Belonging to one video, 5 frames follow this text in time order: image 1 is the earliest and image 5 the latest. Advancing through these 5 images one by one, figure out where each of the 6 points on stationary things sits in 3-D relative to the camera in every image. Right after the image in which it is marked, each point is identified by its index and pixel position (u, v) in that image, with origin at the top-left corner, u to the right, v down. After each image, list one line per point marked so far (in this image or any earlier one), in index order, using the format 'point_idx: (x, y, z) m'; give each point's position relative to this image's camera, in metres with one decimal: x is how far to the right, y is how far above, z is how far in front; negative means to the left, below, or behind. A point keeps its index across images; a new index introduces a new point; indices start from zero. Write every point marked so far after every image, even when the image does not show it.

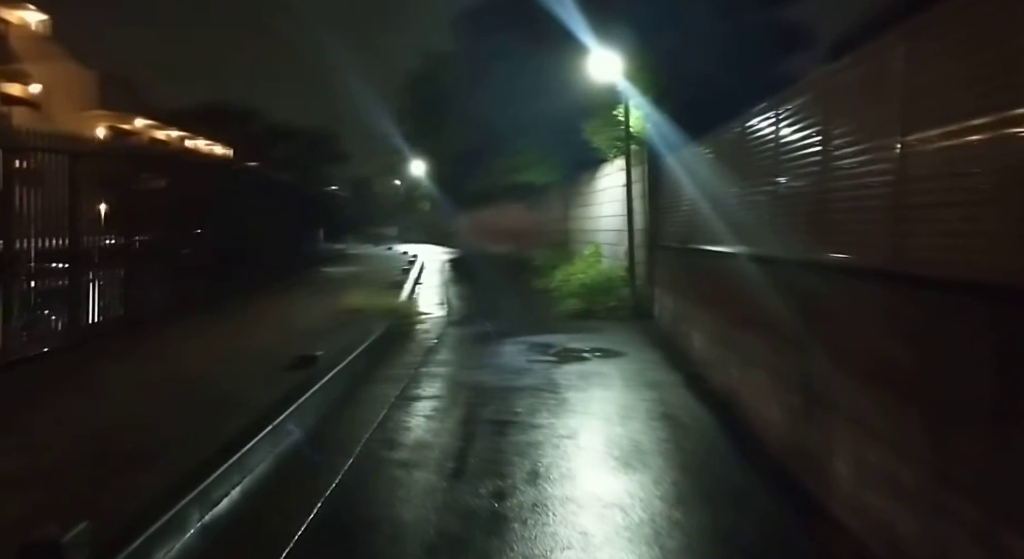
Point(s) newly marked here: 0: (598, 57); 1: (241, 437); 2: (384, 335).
0: (+2.1, +5.4, +16.2) m
1: (-2.4, -1.4, +6.0) m
2: (-2.6, -1.2, +13.4) m
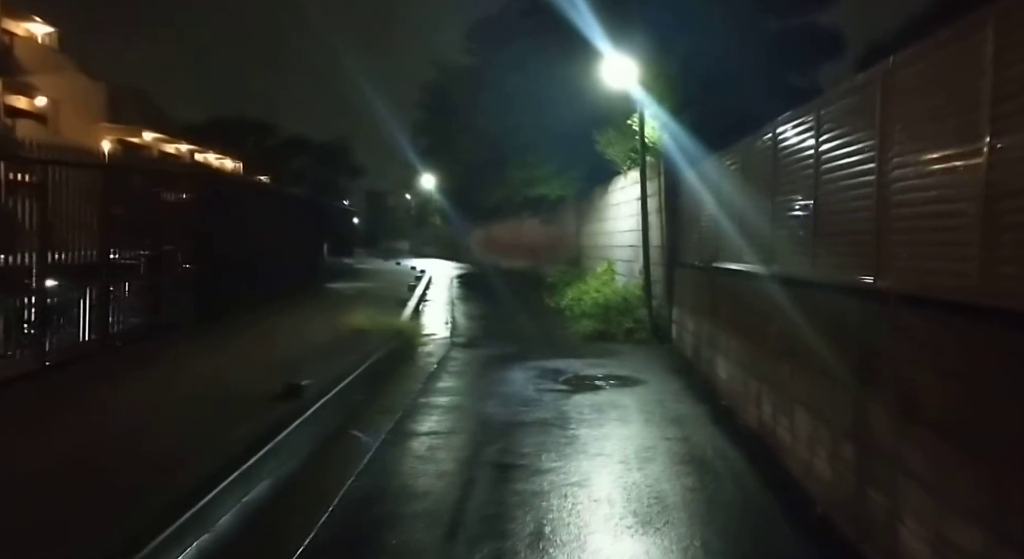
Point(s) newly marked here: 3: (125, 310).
0: (+2.3, +5.0, +15.6) m
1: (-2.3, -1.5, +5.3) m
2: (-2.5, -1.5, +12.8) m
3: (-7.3, -0.5, +13.7) m
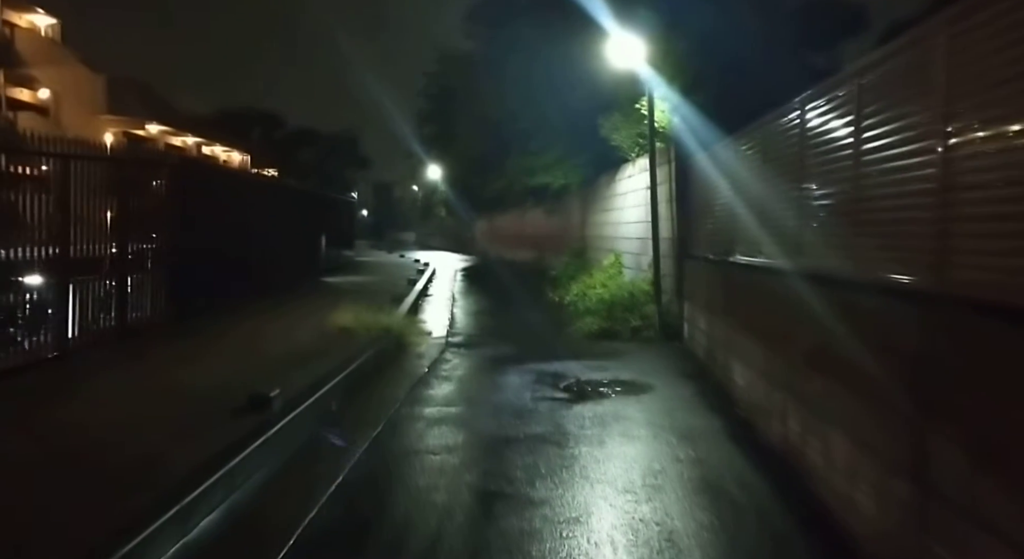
0: (+2.4, +5.2, +14.8) m
1: (-2.4, -1.5, +4.7) m
2: (-2.4, -1.4, +12.1) m
3: (-7.3, -0.5, +13.1) m
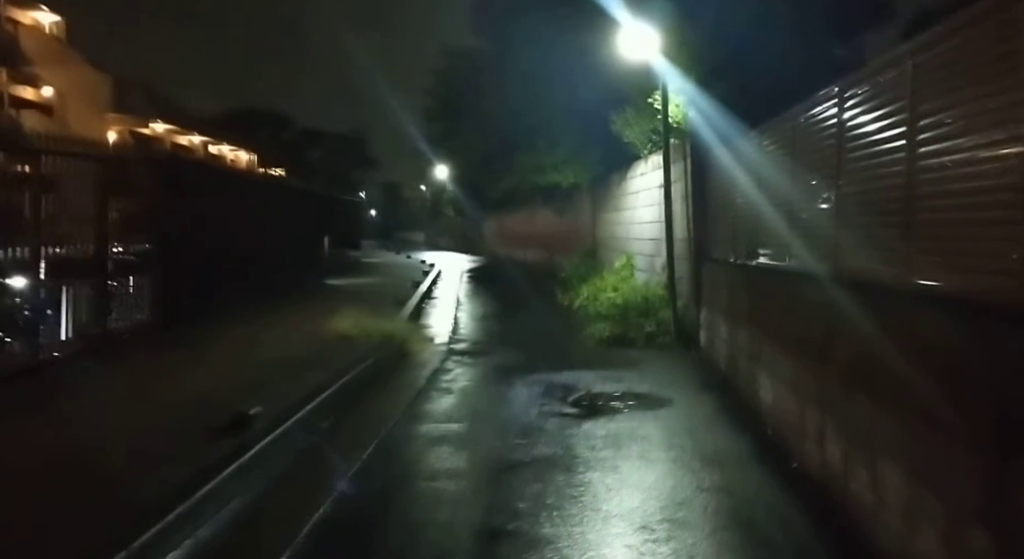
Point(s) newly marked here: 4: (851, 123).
0: (+2.5, +5.1, +14.2) m
1: (-2.4, -1.6, +4.2) m
2: (-2.3, -1.5, +11.6) m
3: (-7.2, -0.5, +12.7) m
4: (+3.1, +1.5, +6.3) m
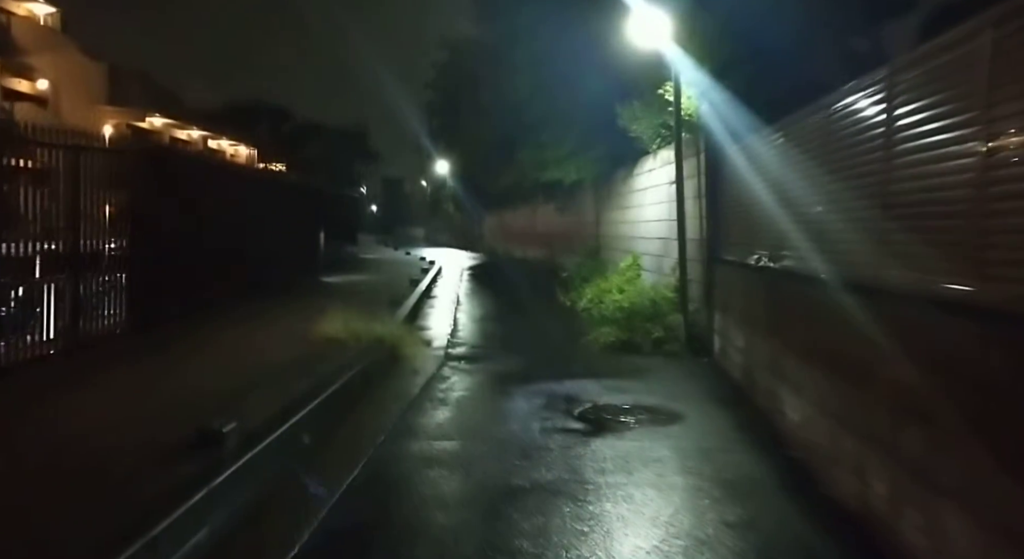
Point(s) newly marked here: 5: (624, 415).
0: (+2.6, +5.1, +13.6) m
1: (-2.4, -1.6, +3.7) m
2: (-2.3, -1.5, +11.1) m
3: (-7.1, -0.5, +12.2) m
4: (+3.1, +1.4, +5.8) m
5: (+1.4, -1.6, +8.5) m
